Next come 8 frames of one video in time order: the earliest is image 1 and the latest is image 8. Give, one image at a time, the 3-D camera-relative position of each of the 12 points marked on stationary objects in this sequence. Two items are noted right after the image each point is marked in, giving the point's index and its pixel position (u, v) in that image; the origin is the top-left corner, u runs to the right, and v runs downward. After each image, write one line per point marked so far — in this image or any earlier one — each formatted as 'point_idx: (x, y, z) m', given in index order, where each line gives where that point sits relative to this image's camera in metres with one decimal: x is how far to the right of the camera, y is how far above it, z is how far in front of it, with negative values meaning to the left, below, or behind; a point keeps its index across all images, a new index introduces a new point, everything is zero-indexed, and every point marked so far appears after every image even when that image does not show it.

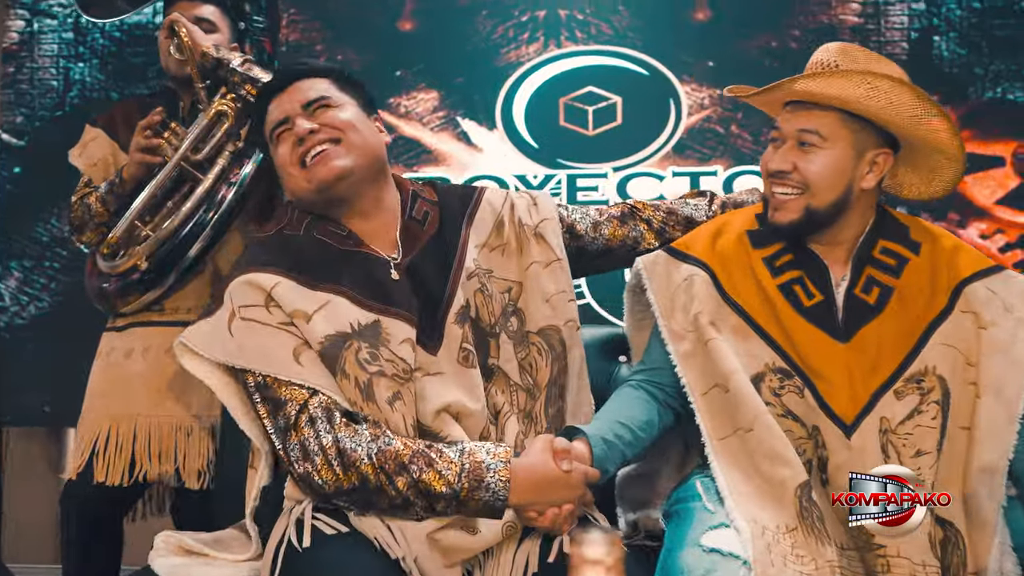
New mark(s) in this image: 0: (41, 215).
0: (-1.8, +0.3, +3.1) m
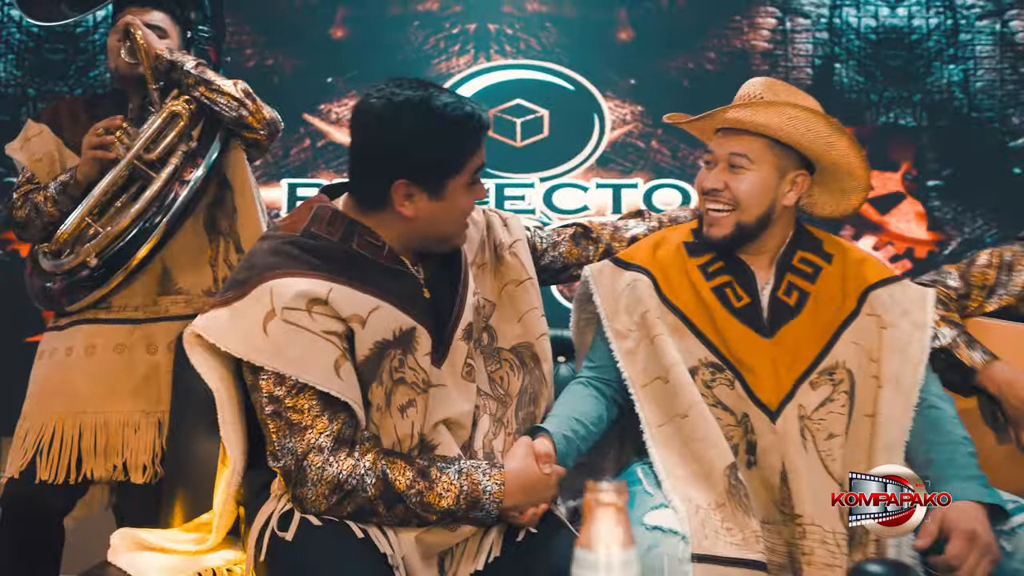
0: (-2.0, +0.3, +3.0) m
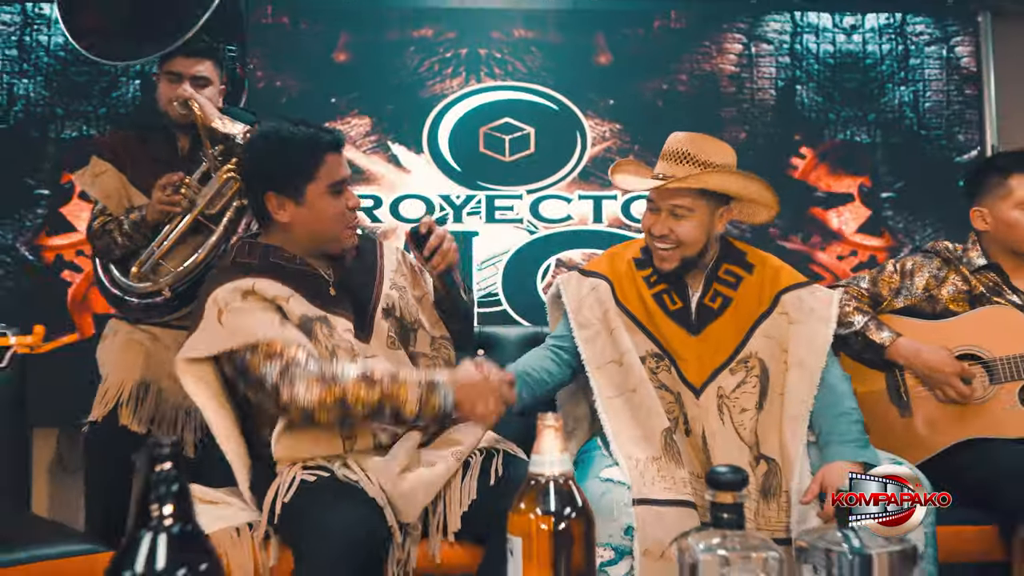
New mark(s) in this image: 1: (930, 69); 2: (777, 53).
0: (-2.1, +0.3, +3.3) m
1: (+1.8, +0.9, +3.5) m
2: (+1.1, +1.0, +3.5) m
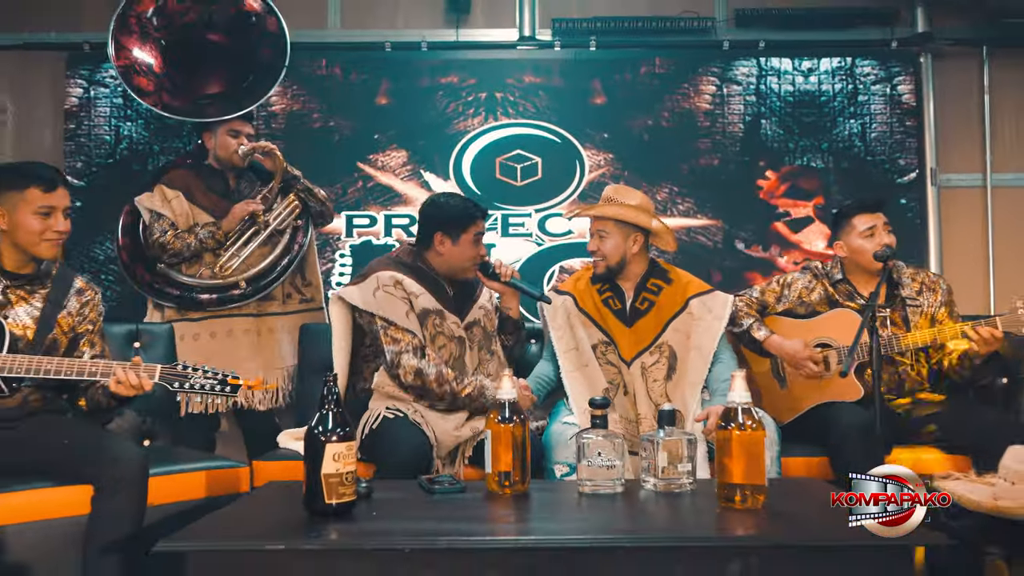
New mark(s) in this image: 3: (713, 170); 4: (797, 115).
0: (-2.0, +0.2, +4.1) m
1: (+1.8, +0.9, +4.2) m
2: (+1.2, +1.0, +4.2) m
3: (+1.0, +0.6, +4.1) m
4: (+1.4, +0.9, +4.1) m
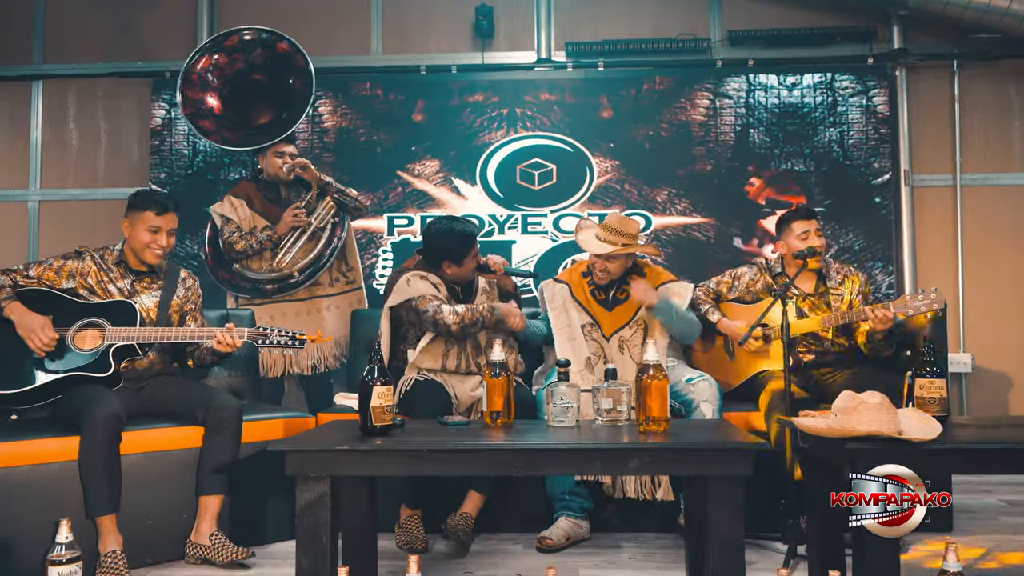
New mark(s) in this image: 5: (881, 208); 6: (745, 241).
0: (-1.9, +0.3, +4.8) m
1: (+1.9, +1.0, +4.7) m
2: (+1.3, +1.0, +4.7) m
3: (+1.1, +0.6, +4.7) m
4: (+1.5, +0.9, +4.7) m
5: (+2.0, +0.4, +4.6) m
6: (+1.3, +0.3, +4.7) m
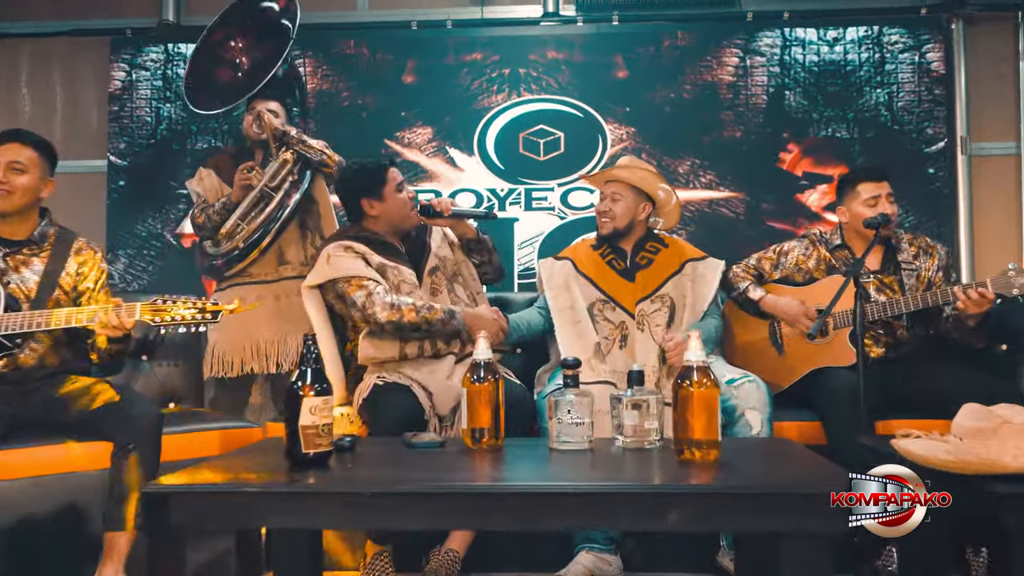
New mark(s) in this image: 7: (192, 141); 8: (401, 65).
0: (-1.9, +0.4, +4.3) m
1: (+1.9, +1.1, +4.1) m
2: (+1.3, +1.1, +4.1) m
3: (+1.1, +0.7, +4.1) m
4: (+1.5, +1.0, +4.1) m
5: (+2.1, +0.5, +4.1) m
6: (+1.3, +0.3, +4.1) m
7: (-1.7, +0.8, +4.3) m
8: (-0.6, +1.1, +4.2) m
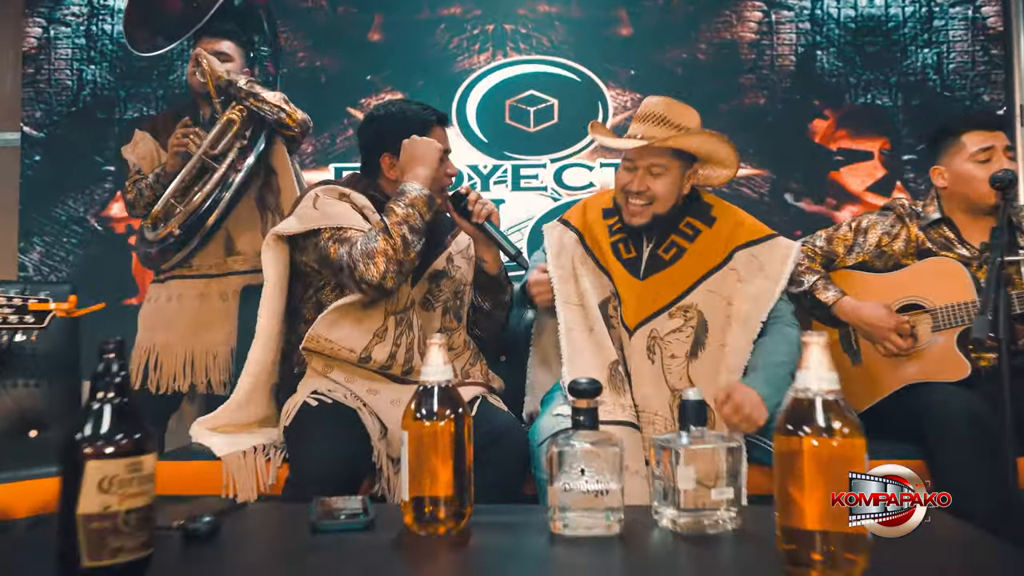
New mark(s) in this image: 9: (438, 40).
0: (-2.0, +0.4, +3.6) m
1: (+1.9, +1.1, +3.5) m
2: (+1.2, +1.1, +3.5) m
3: (+1.0, +0.7, +3.5) m
4: (+1.5, +1.0, +3.5) m
5: (+2.0, +0.6, +3.5) m
6: (+1.2, +0.4, +3.5) m
7: (-1.7, +0.8, +3.7) m
8: (-0.6, +1.2, +3.6) m
9: (-0.3, +1.1, +3.6) m
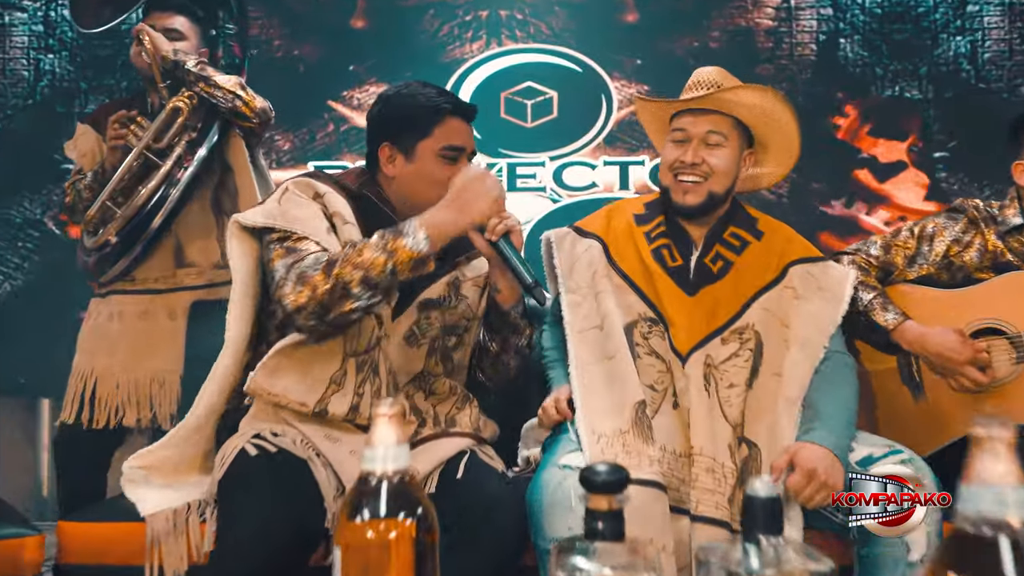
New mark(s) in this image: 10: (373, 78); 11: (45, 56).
0: (-2.0, +0.4, +3.3) m
1: (+1.8, +1.1, +3.2) m
2: (+1.2, +1.1, +3.2) m
3: (+1.0, +0.7, +3.2) m
4: (+1.4, +1.0, +3.2) m
5: (+2.0, +0.5, +3.2) m
6: (+1.2, +0.3, +3.2) m
7: (-1.7, +0.8, +3.4) m
8: (-0.7, +1.1, +3.3) m
9: (-0.3, +1.0, +3.3) m
10: (-0.6, +0.8, +3.3) m
11: (-1.9, +0.9, +3.4) m
